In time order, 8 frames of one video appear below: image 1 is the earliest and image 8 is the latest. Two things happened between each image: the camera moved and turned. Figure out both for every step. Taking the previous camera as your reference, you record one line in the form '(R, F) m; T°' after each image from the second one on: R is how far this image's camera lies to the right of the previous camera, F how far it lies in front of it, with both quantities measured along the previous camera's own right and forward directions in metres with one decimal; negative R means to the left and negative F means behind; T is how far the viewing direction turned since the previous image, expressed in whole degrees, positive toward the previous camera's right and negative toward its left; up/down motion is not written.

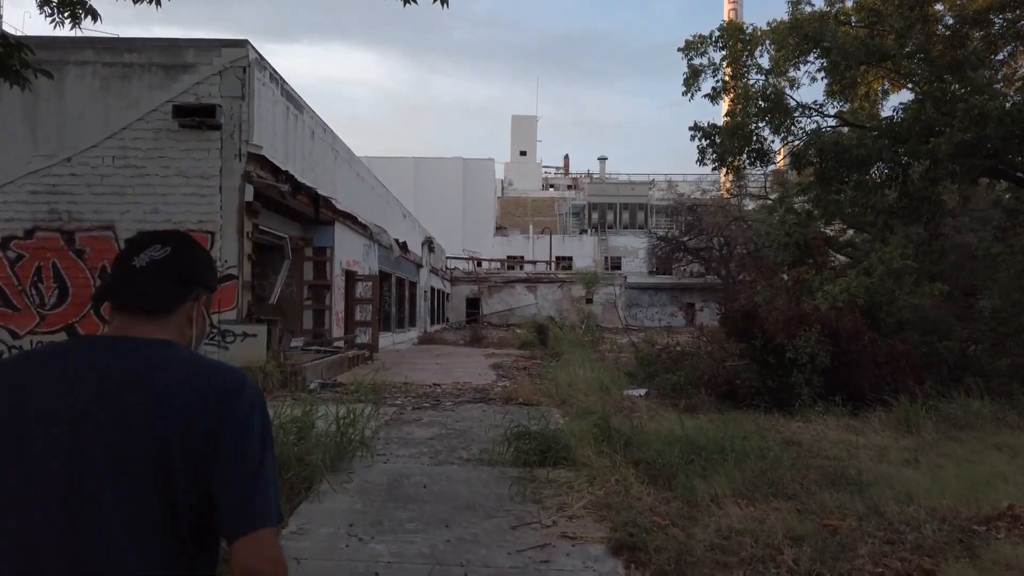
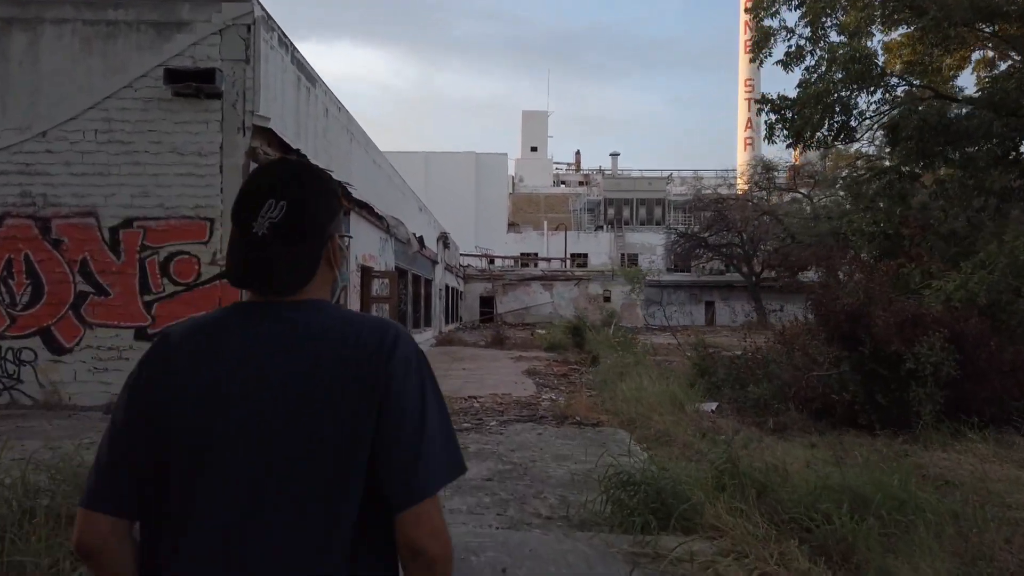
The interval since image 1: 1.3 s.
(-0.5, +1.6) m; -1°
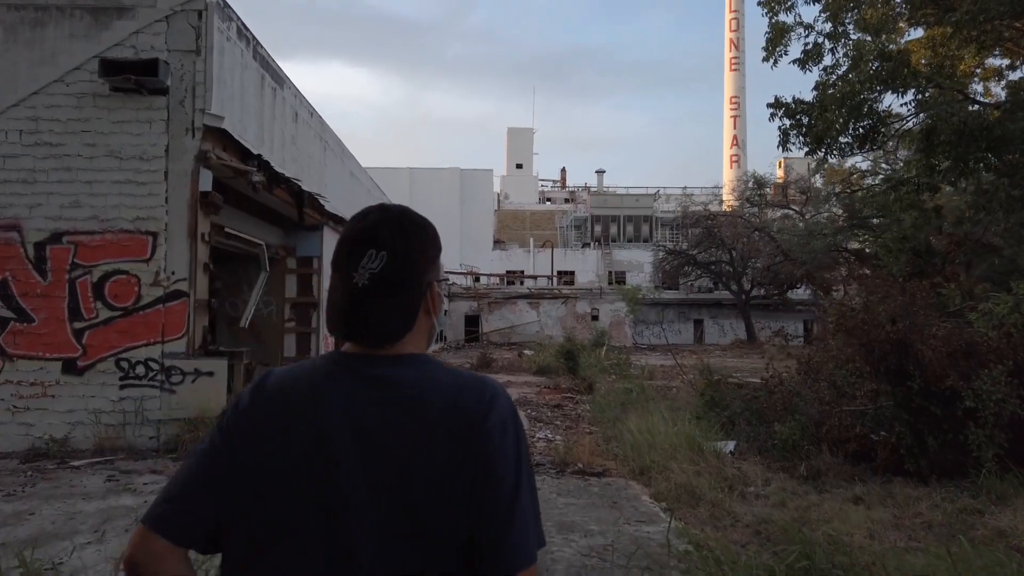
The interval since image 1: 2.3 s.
(-0.1, +1.2) m; +1°
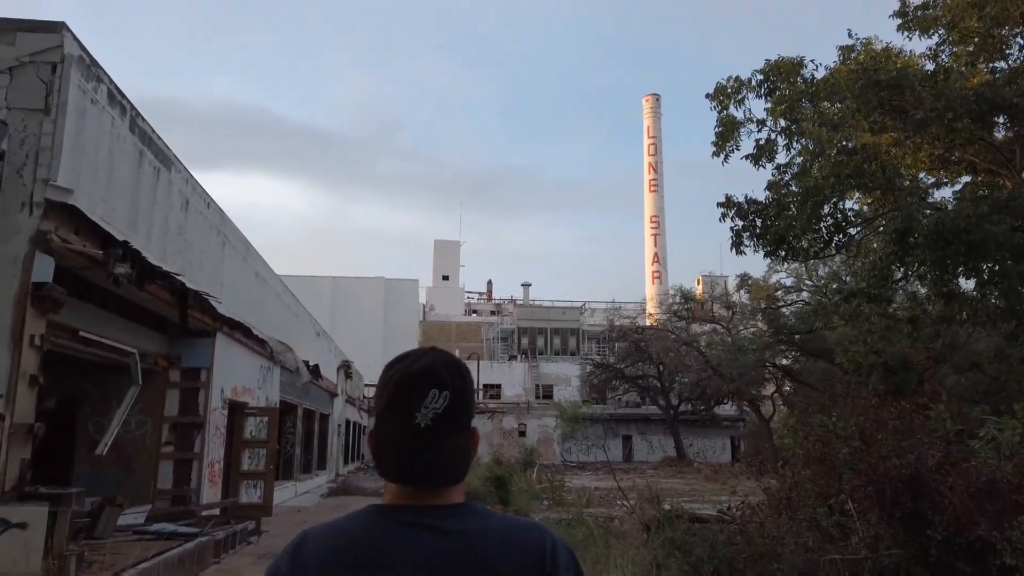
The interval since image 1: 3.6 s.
(0.0, +1.5) m; +6°
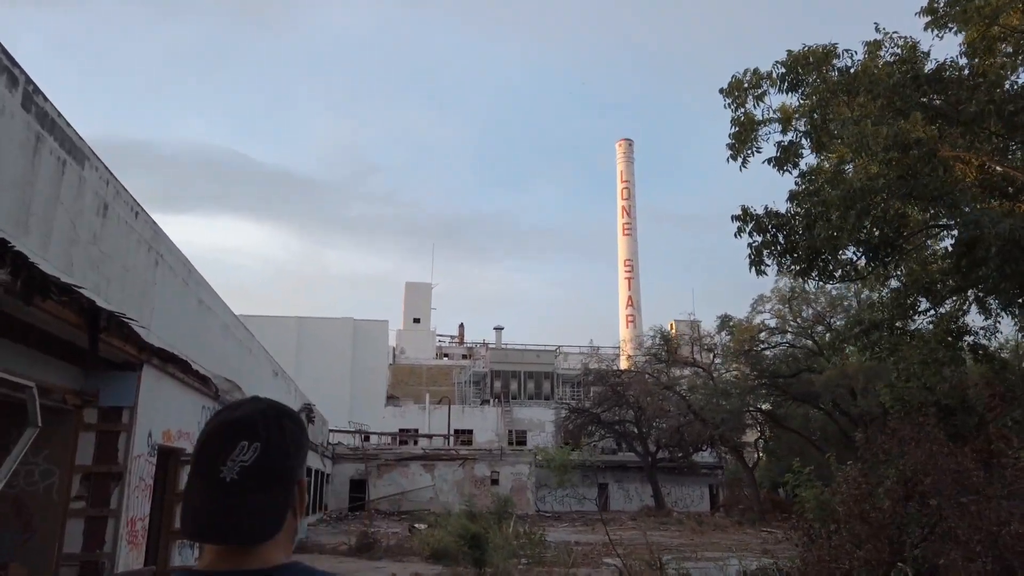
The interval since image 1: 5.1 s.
(-0.1, +1.5) m; +2°
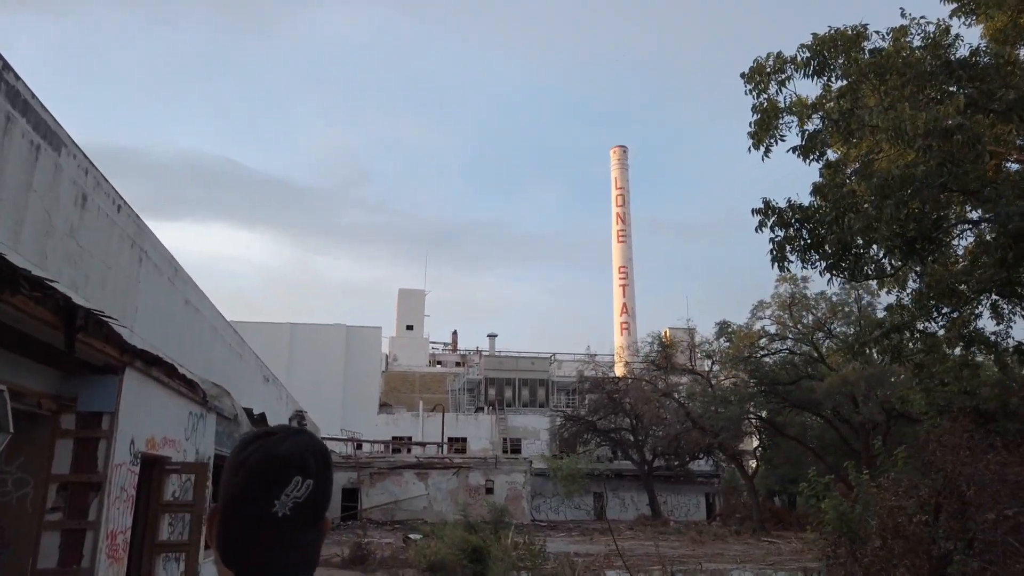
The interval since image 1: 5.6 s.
(-0.2, +0.5) m; +1°
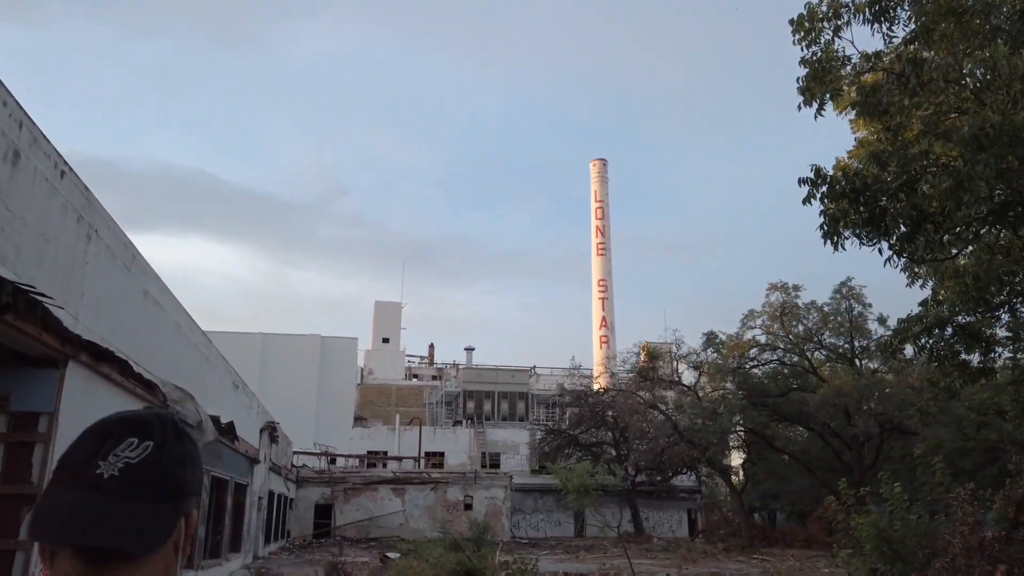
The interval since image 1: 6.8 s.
(-0.3, +1.1) m; +2°
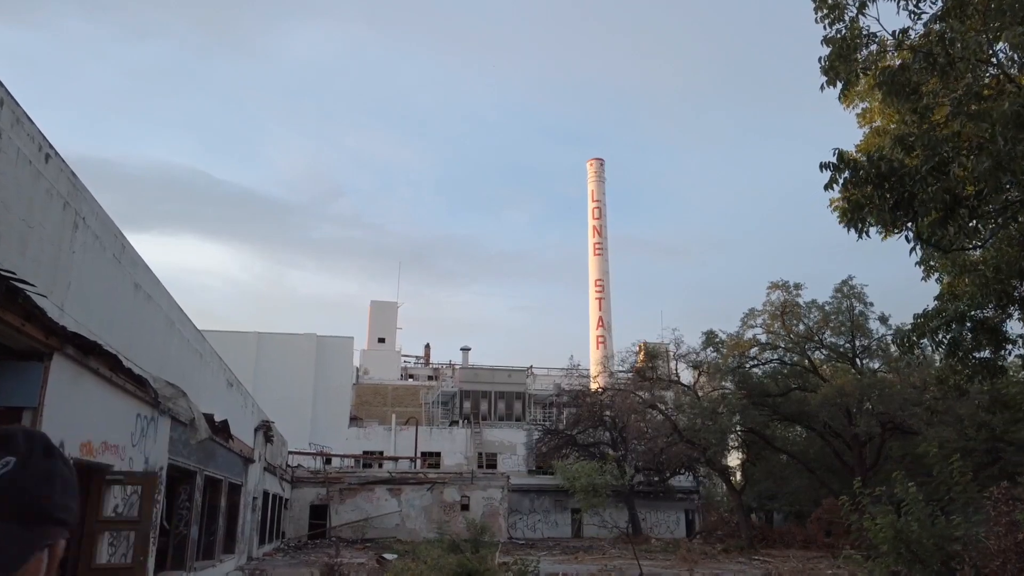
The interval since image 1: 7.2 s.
(-0.1, +0.3) m; 0°
